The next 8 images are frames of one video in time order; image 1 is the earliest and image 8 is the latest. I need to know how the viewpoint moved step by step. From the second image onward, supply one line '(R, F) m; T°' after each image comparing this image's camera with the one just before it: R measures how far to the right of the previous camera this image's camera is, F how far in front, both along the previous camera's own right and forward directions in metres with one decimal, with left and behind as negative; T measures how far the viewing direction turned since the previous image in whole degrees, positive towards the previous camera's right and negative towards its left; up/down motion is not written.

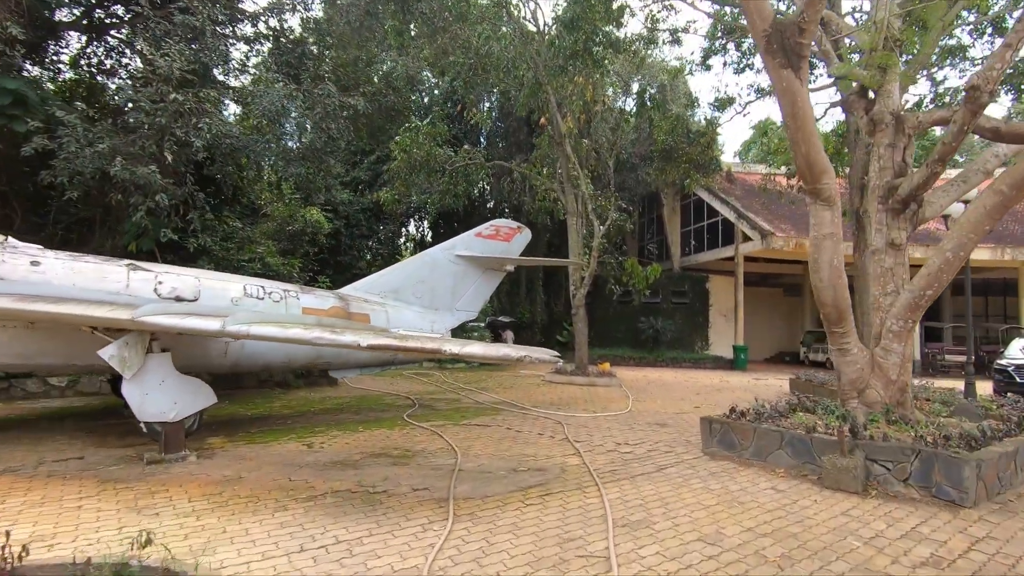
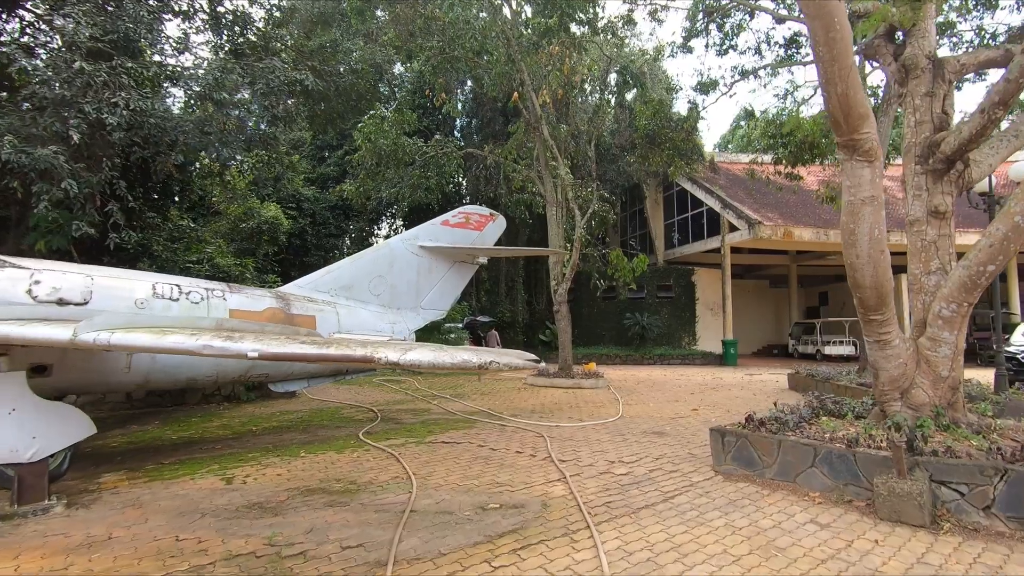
(+0.1, +1.0) m; +2°
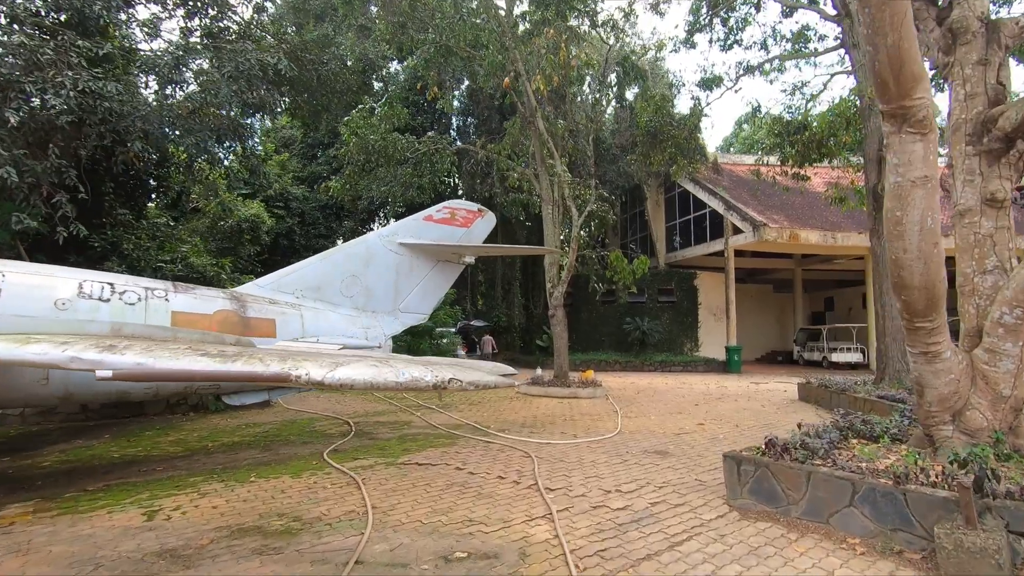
(+0.2, +0.7) m; 0°
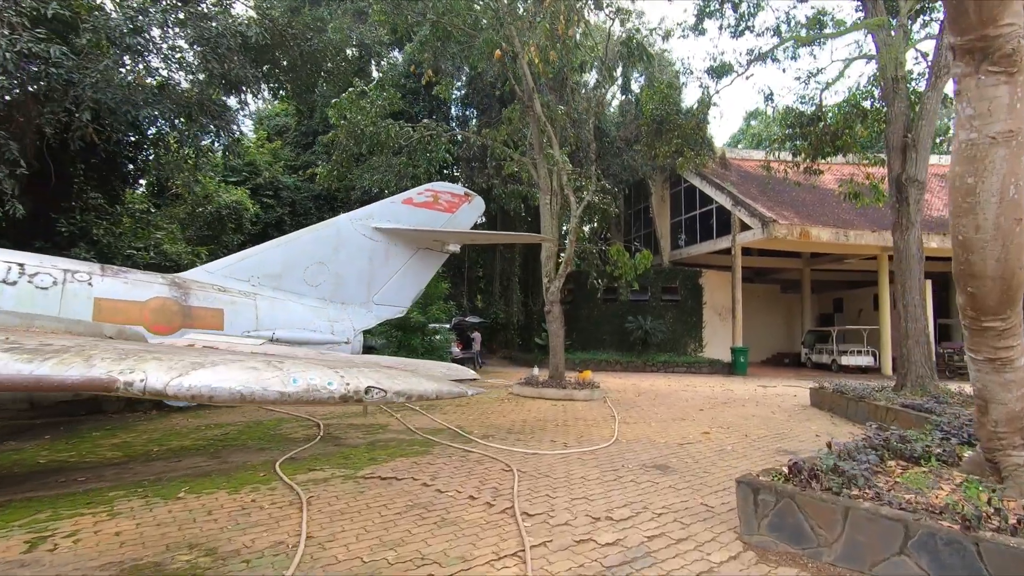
(+0.2, +0.7) m; 0°
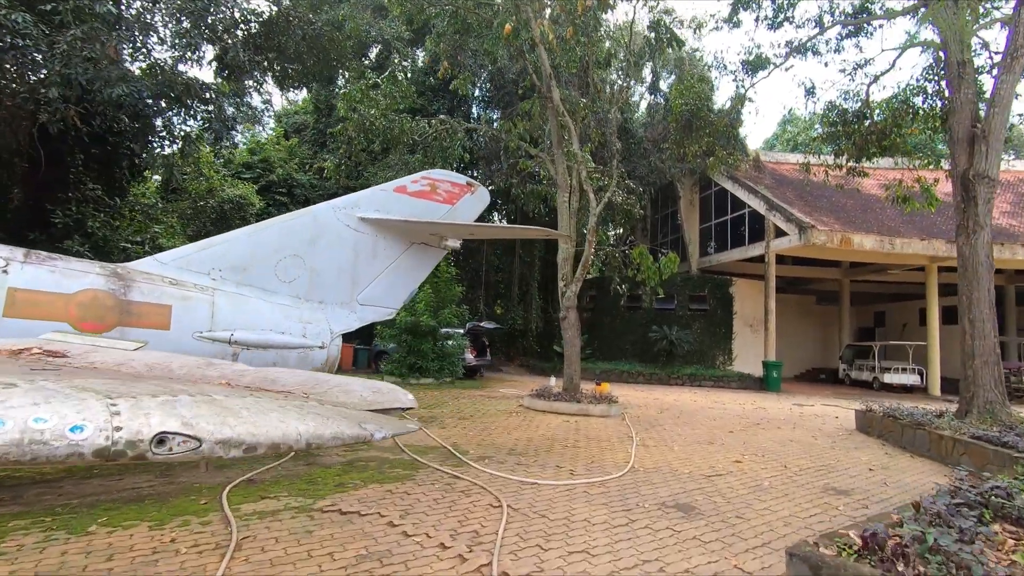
(+0.2, +0.8) m; -3°
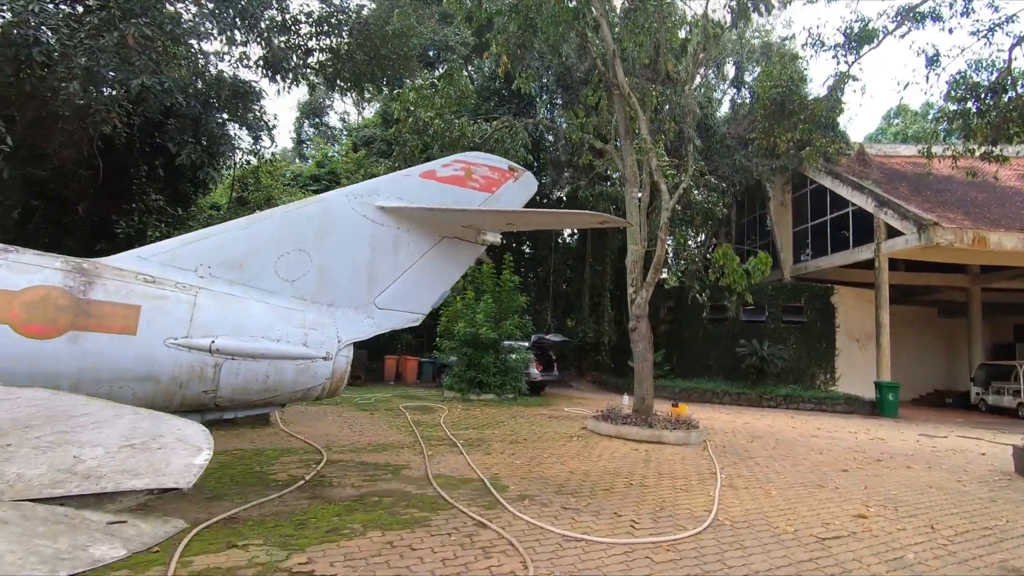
(+0.3, +1.1) m; -8°
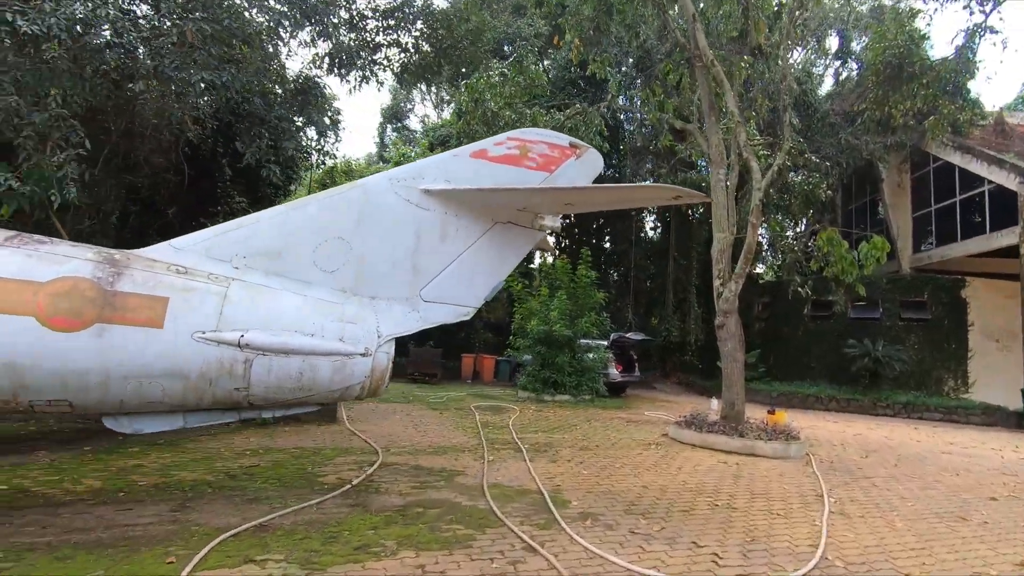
(+0.2, +0.6) m; -9°
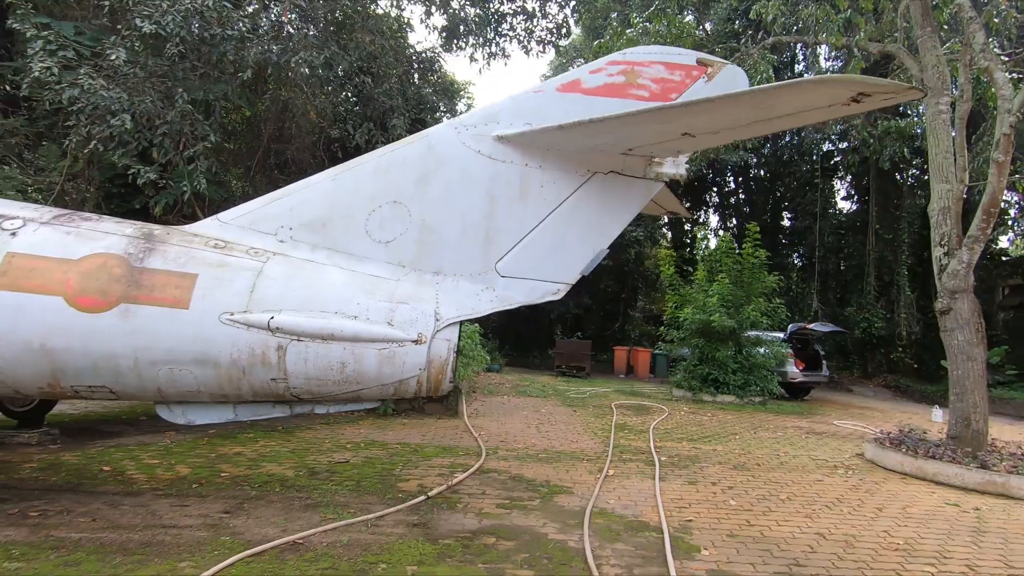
(+0.4, +1.1) m; -18°
